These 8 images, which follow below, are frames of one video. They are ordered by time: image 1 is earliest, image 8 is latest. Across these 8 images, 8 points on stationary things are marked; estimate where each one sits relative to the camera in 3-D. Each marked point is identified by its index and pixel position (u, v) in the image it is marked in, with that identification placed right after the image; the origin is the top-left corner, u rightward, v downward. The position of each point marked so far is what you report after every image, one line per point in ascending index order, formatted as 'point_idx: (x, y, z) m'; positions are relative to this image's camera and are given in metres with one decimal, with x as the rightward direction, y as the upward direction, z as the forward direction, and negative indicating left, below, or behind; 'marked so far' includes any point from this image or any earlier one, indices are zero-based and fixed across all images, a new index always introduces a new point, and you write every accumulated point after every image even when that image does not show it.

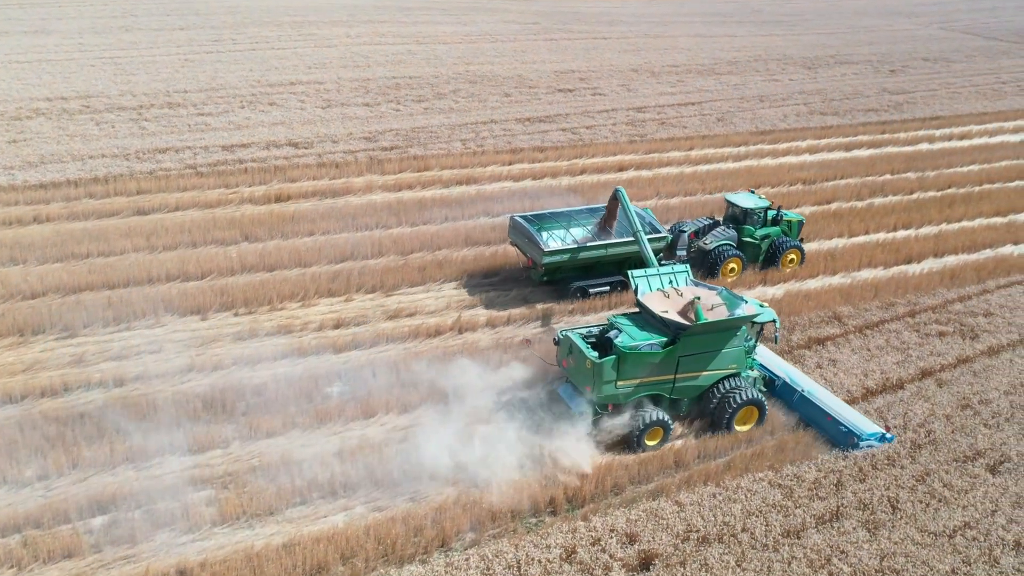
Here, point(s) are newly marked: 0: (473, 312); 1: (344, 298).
0: (-0.6, -0.4, +13.4) m
1: (-2.7, -0.2, +13.5) m
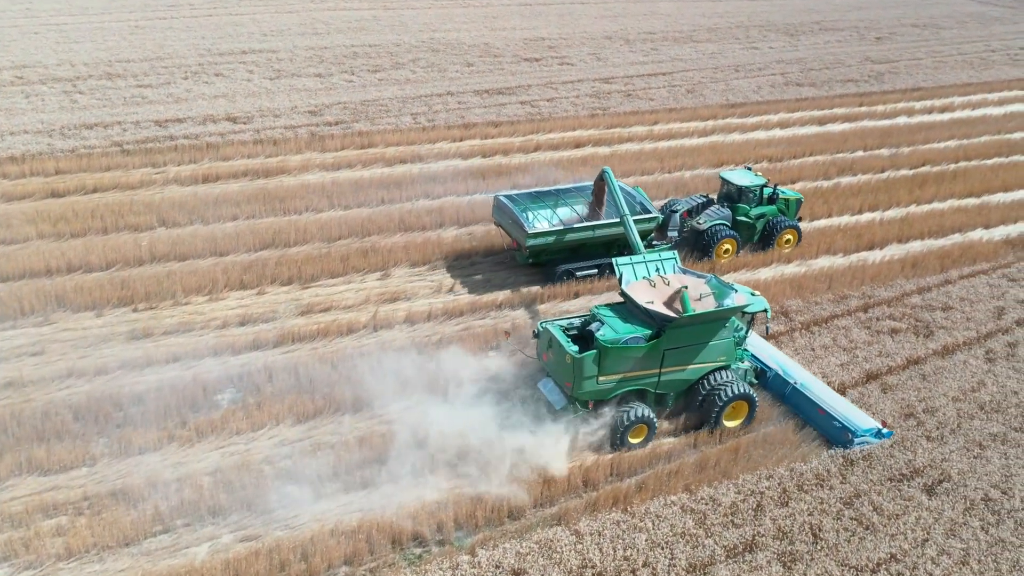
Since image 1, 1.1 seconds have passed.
0: (-1.8, -0.3, +12.5) m
1: (-3.9, 0.0, +12.6) m
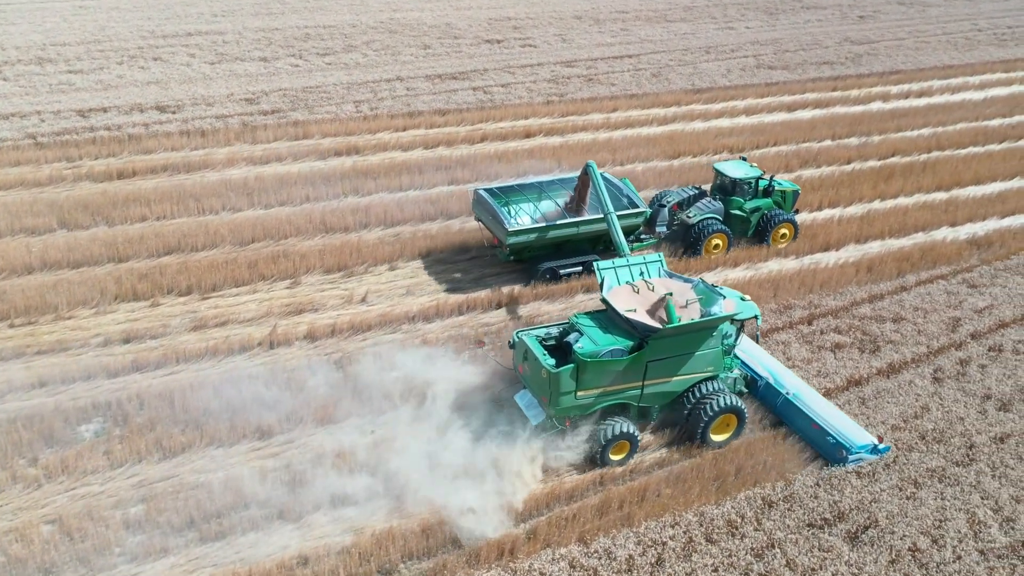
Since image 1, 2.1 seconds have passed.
0: (-3.0, -0.4, +11.5) m
1: (-5.1, -0.2, +11.7) m
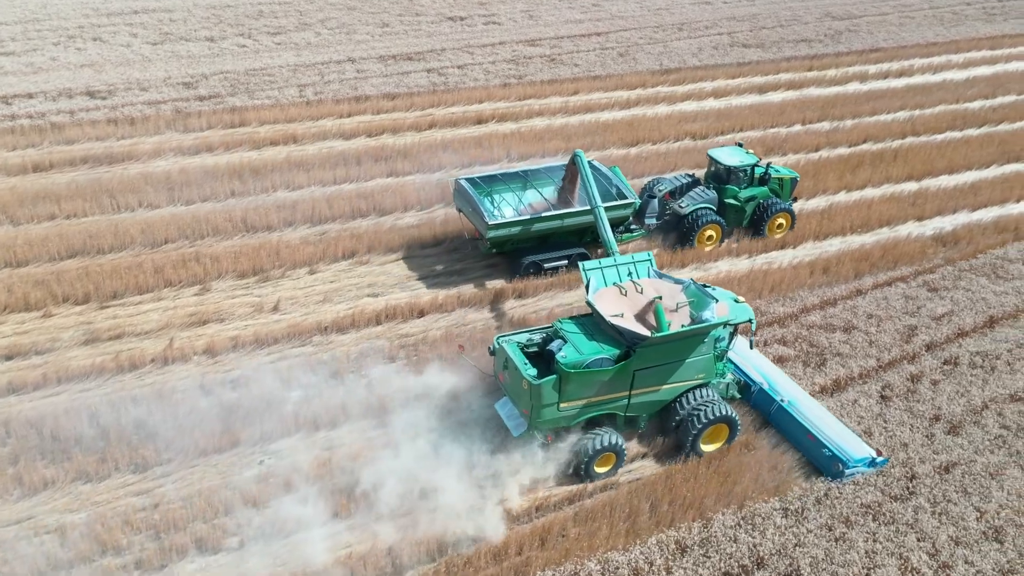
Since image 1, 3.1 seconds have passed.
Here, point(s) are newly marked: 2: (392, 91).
0: (-4.0, -0.5, +10.7) m
1: (-6.1, -0.3, +10.8) m
2: (-2.7, +4.4, +18.7) m
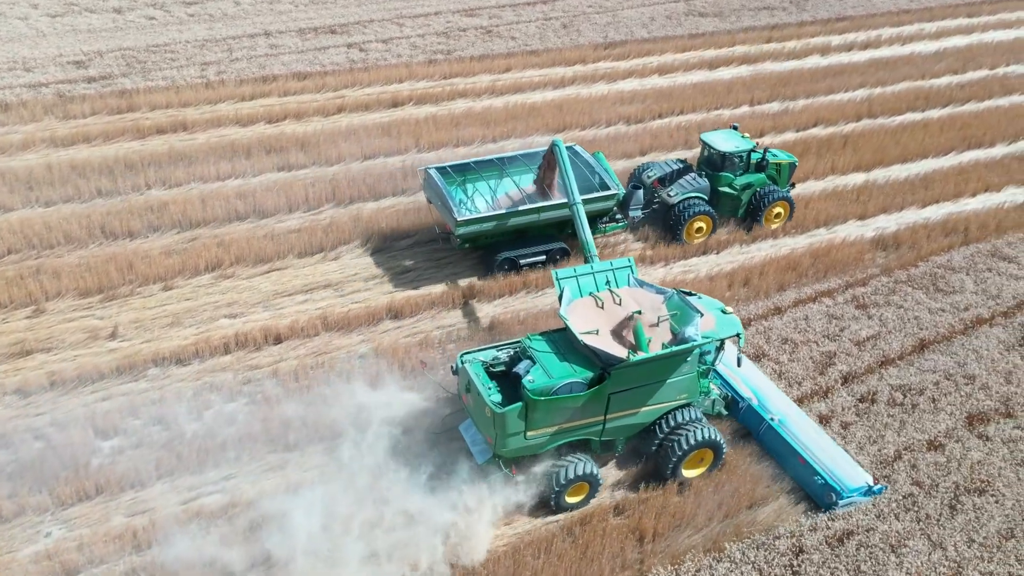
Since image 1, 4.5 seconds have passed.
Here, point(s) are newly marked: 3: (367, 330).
0: (-5.6, -0.9, +9.5) m
1: (-7.7, -0.6, +9.6) m
2: (-4.3, +4.5, +17.2) m
3: (-1.8, -0.5, +10.3) m
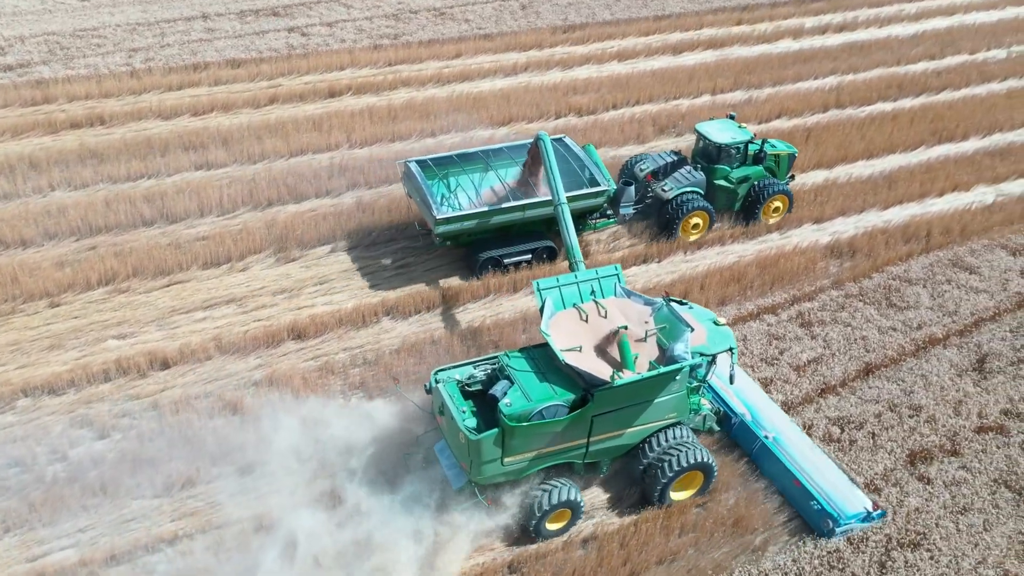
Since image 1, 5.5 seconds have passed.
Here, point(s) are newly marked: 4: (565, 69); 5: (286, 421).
0: (-6.6, -1.1, +8.6) m
1: (-8.7, -0.9, +8.7) m
2: (-5.3, +4.5, +16.2) m
3: (-2.8, -0.7, +9.5) m
4: (+1.1, +4.4, +16.8) m
5: (-2.3, -1.4, +8.6) m
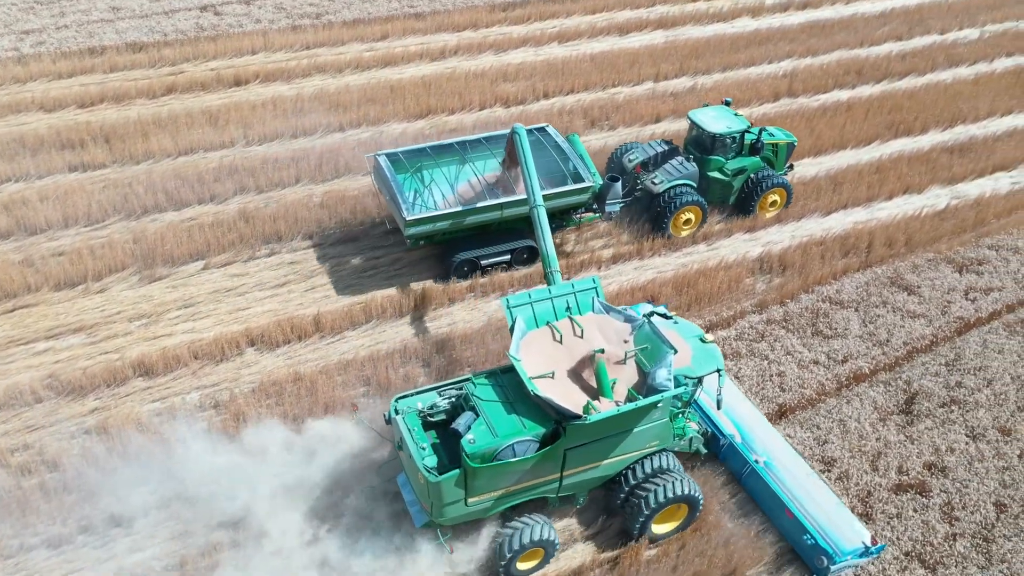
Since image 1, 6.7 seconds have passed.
0: (-7.9, -1.5, +7.6) m
1: (-10.0, -1.2, +7.7) m
2: (-6.6, +4.5, +14.9) m
3: (-4.1, -1.1, +8.5) m
4: (-0.3, +4.4, +15.6) m
5: (-3.7, -1.7, +7.6) m
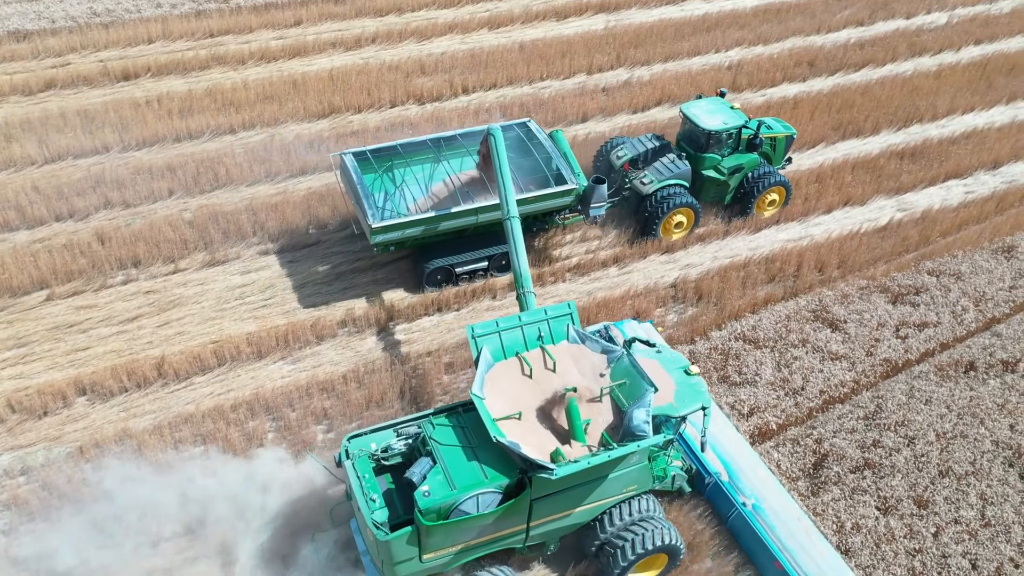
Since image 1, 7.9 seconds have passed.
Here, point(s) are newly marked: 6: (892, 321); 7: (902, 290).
0: (-9.2, -1.9, +6.6) m
1: (-11.4, -1.7, +6.7) m
2: (-8.0, +4.3, +13.6) m
3: (-5.5, -1.5, +7.4) m
4: (-1.6, +4.3, +14.3) m
5: (-5.0, -2.2, +6.6) m
6: (+4.2, -0.4, +9.1) m
7: (+4.5, 0.0, +9.5) m
